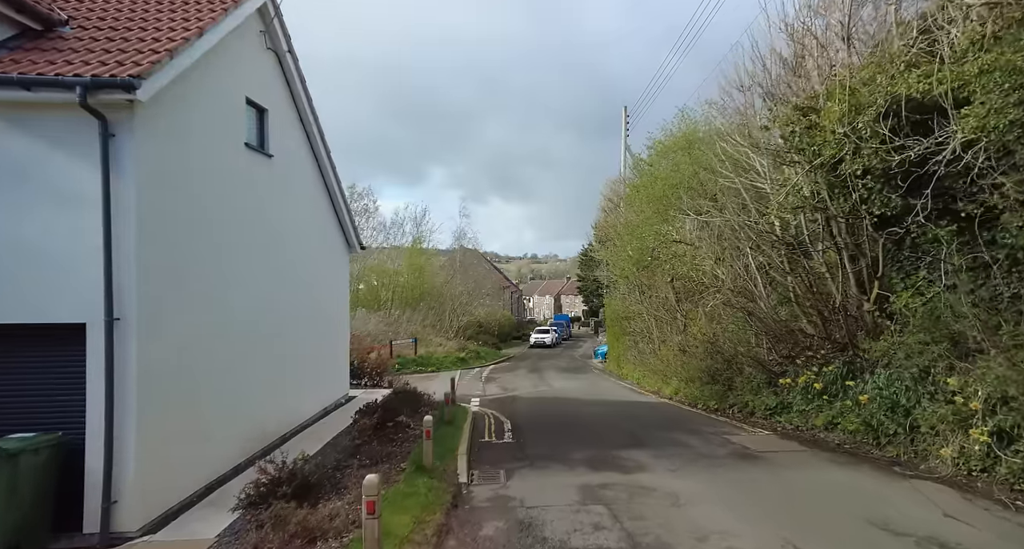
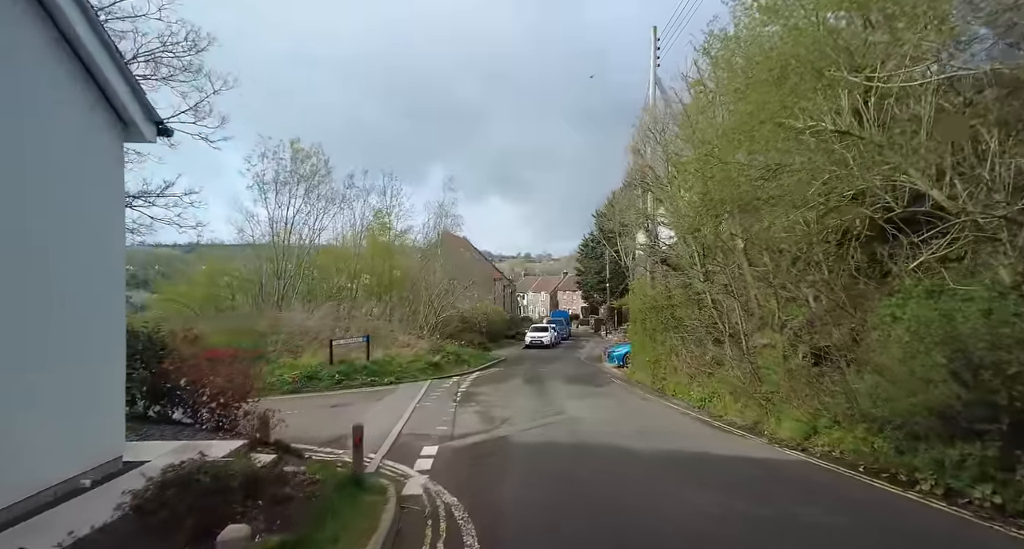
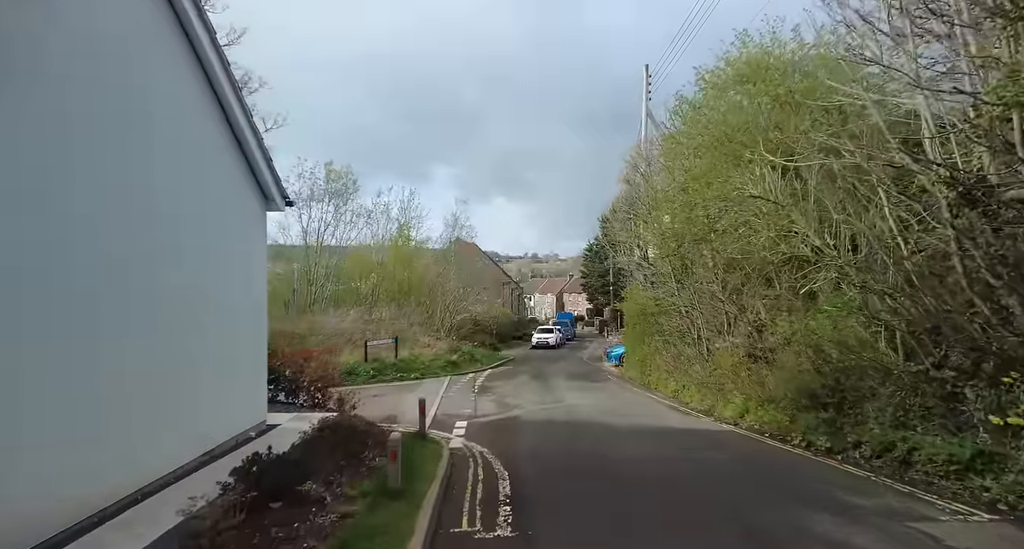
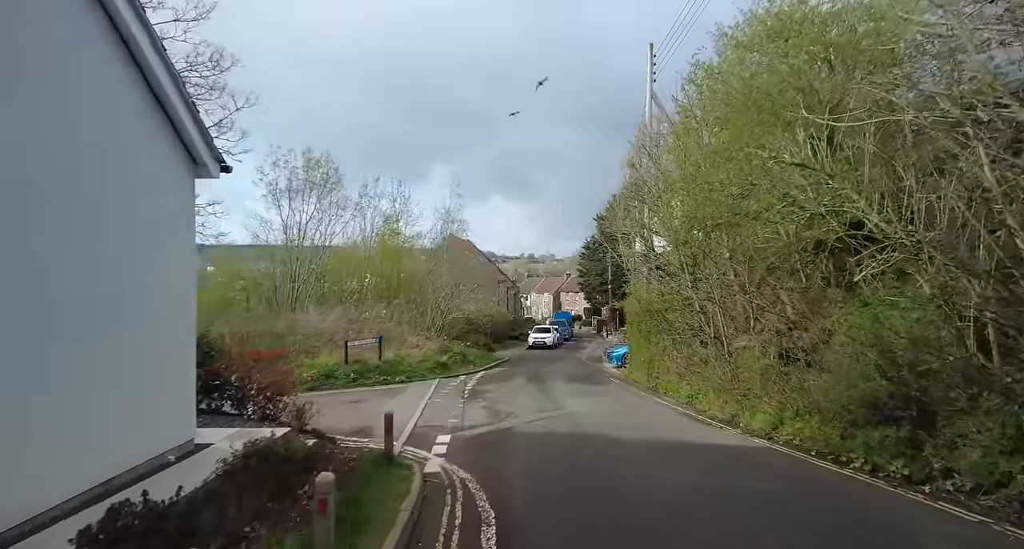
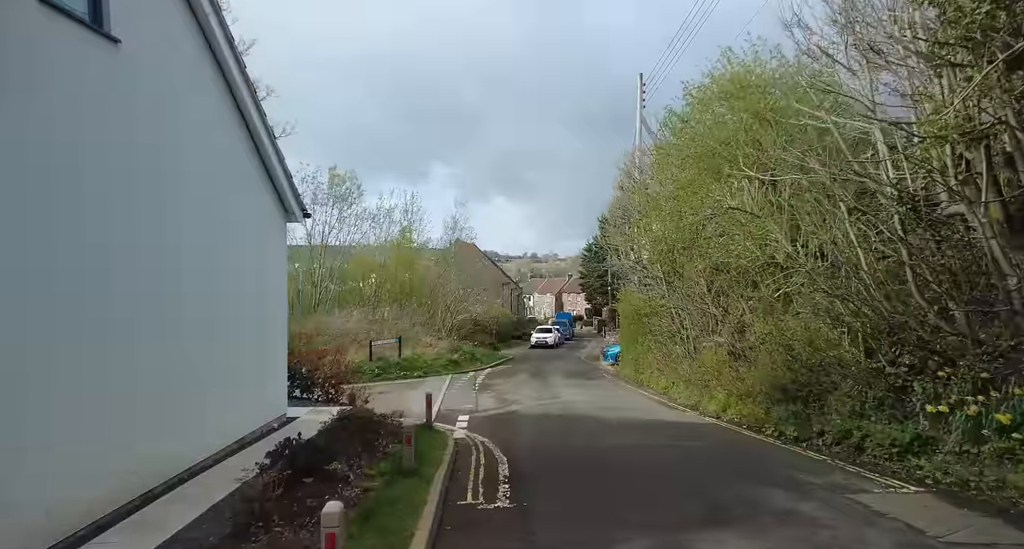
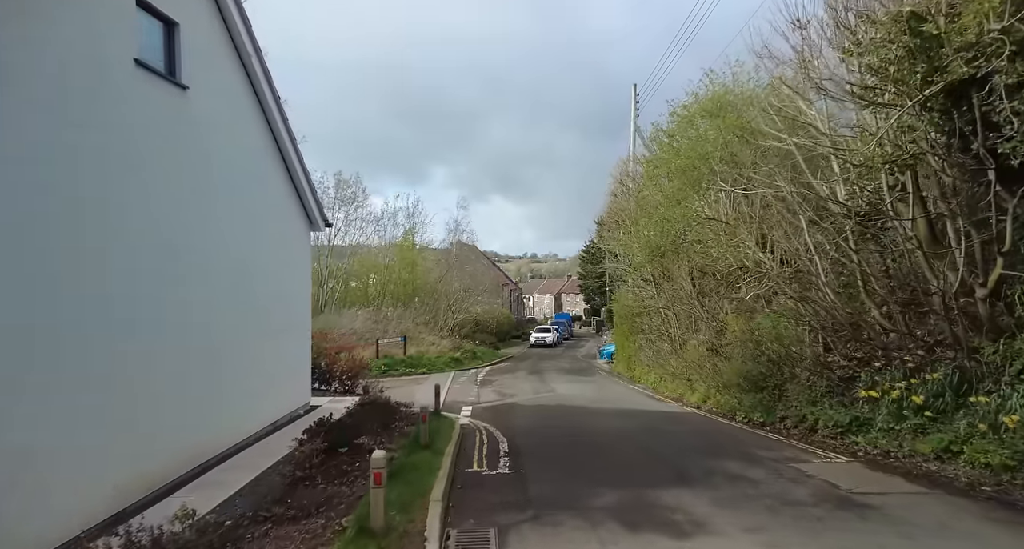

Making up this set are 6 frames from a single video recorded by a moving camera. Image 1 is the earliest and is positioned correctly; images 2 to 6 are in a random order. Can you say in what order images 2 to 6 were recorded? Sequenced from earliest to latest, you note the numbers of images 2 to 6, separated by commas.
6, 5, 3, 4, 2
